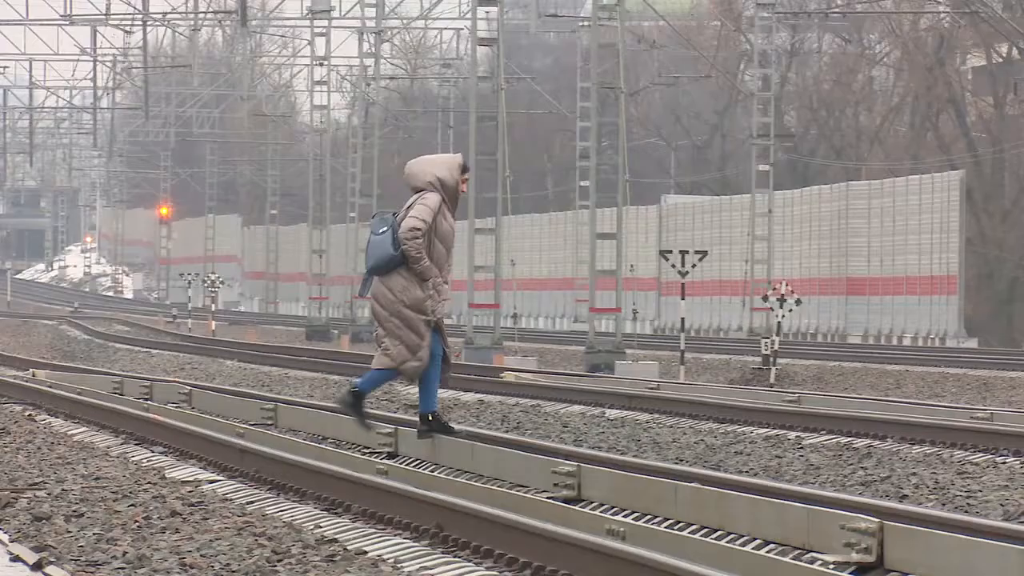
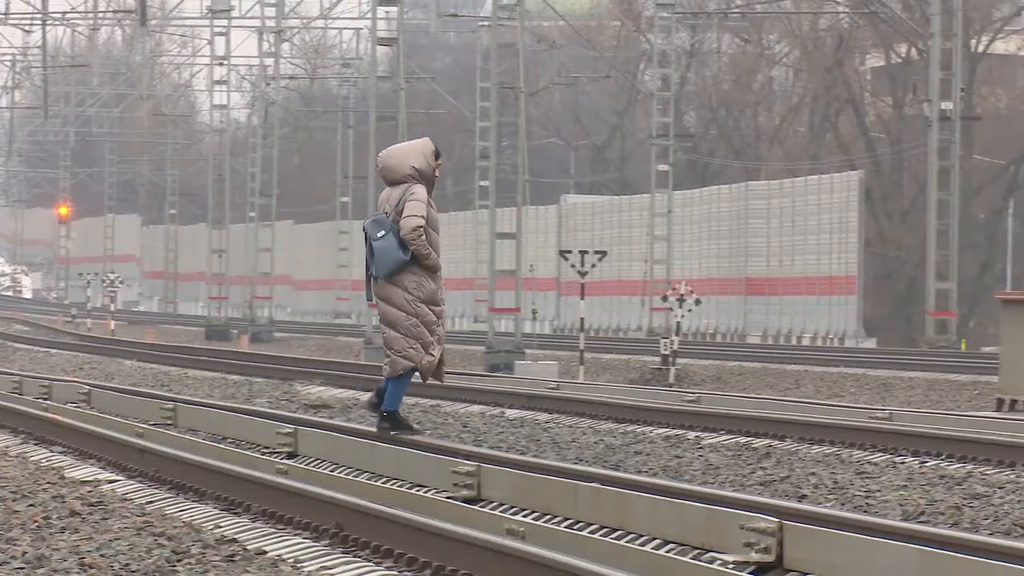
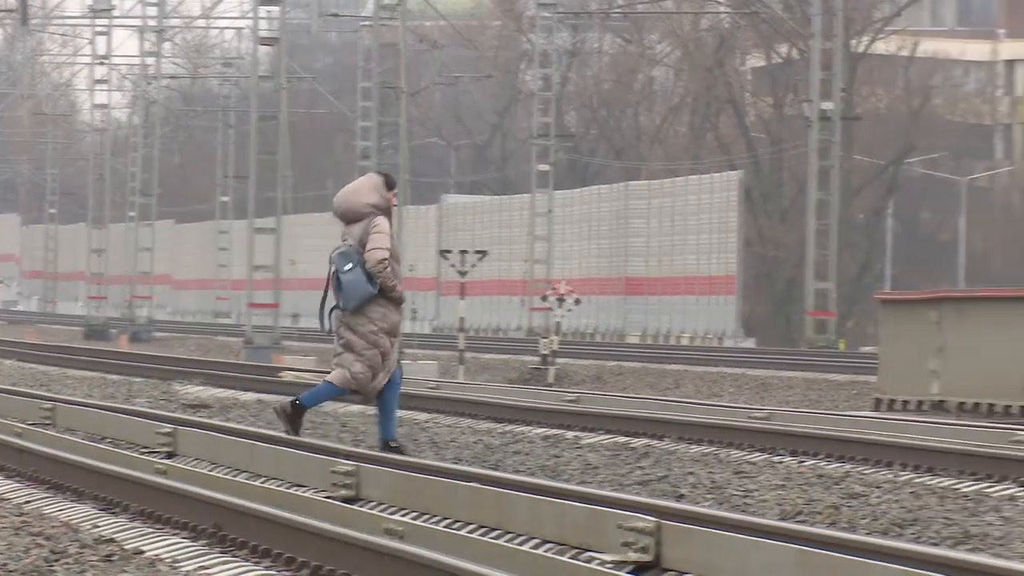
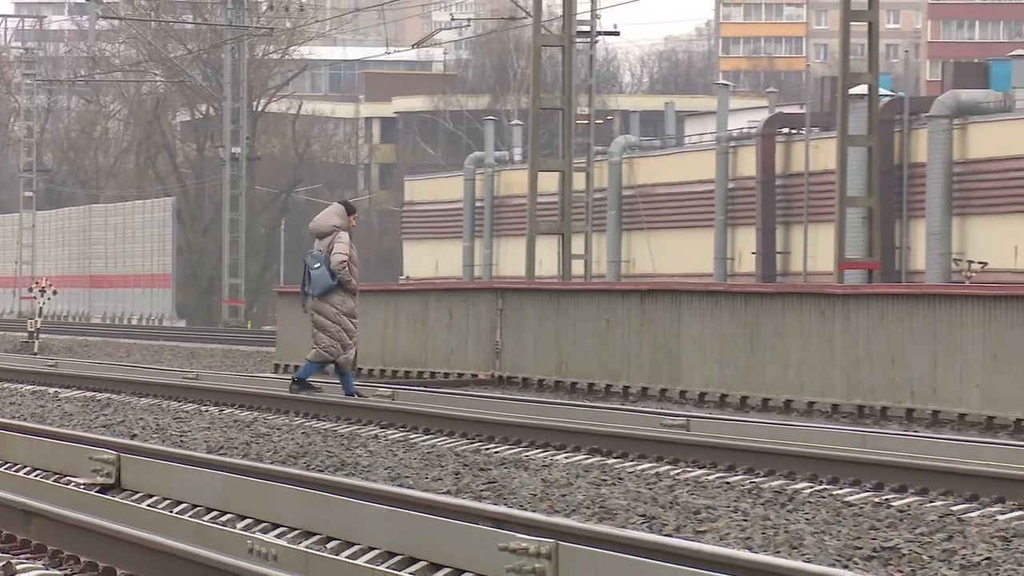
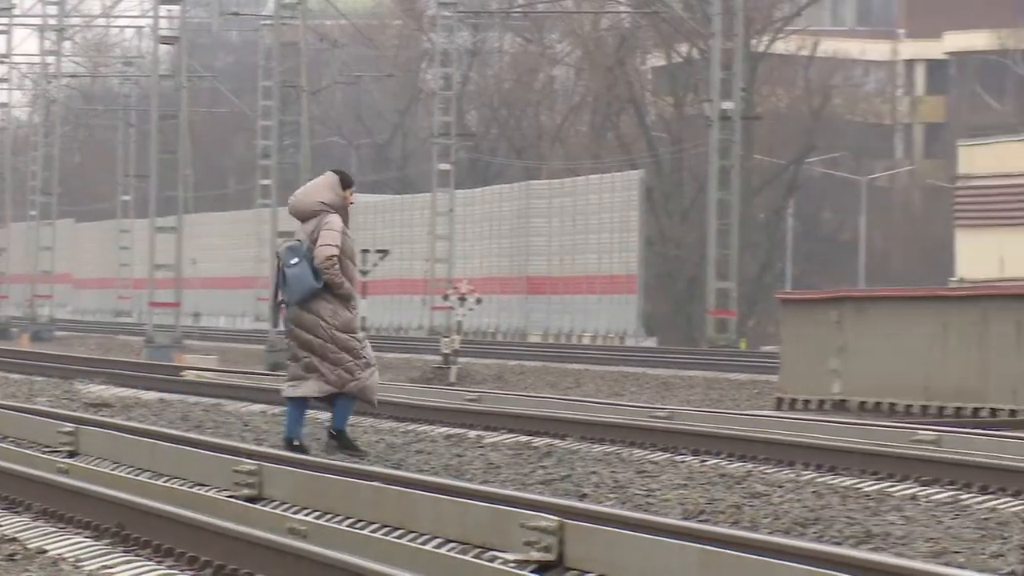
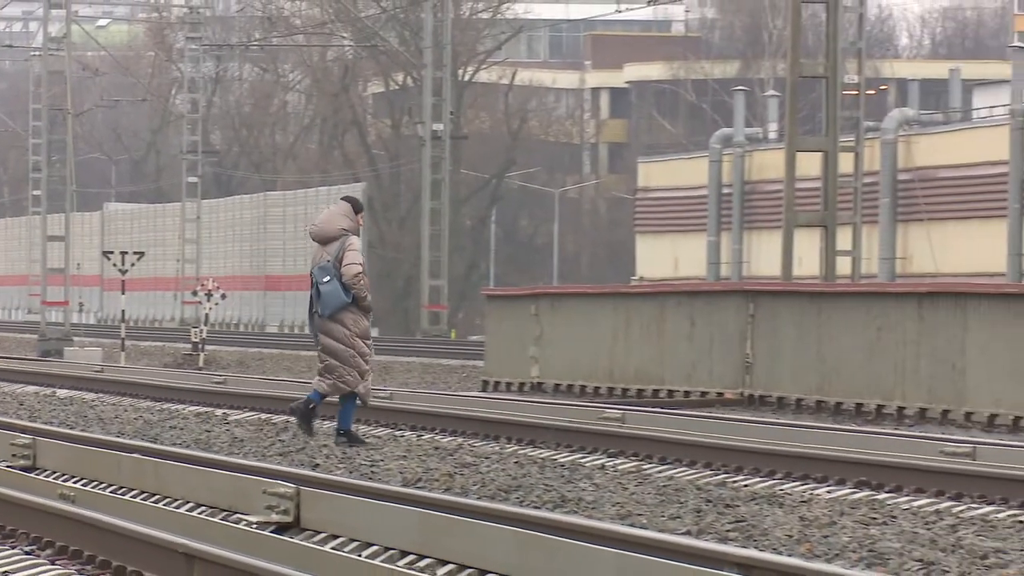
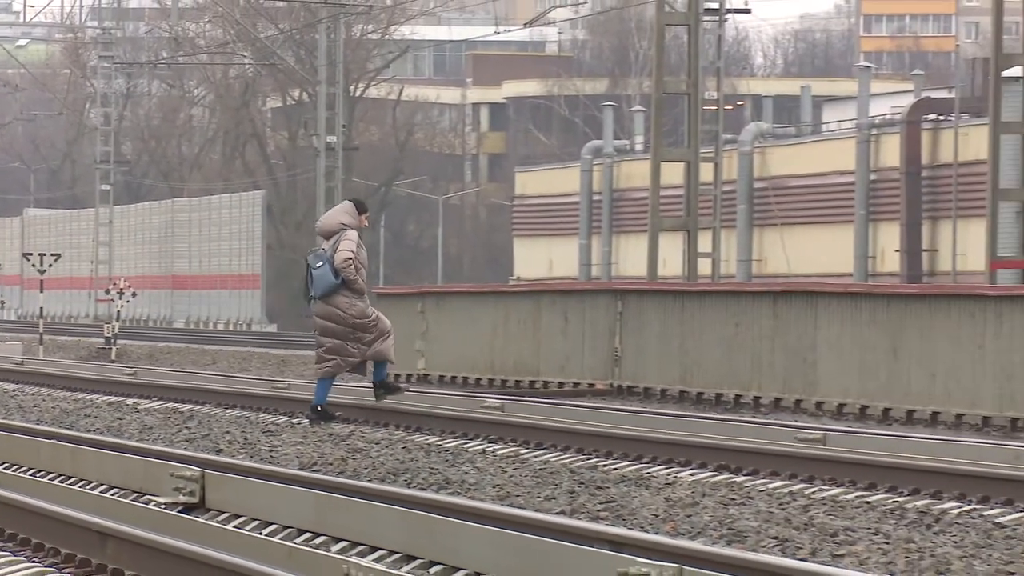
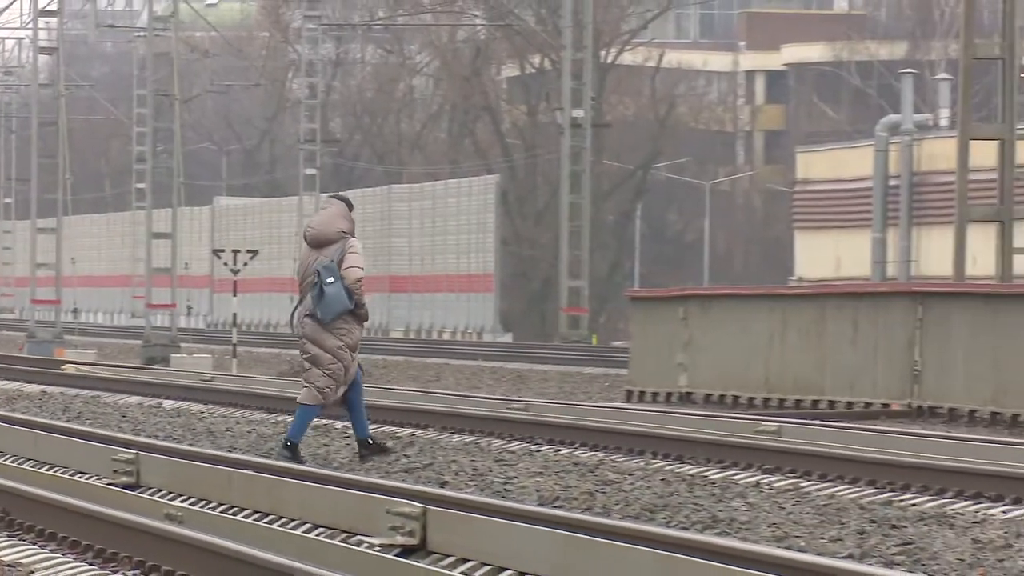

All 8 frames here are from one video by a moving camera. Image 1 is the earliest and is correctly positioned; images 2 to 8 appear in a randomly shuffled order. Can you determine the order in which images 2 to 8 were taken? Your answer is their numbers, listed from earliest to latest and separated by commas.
2, 3, 5, 8, 6, 7, 4
